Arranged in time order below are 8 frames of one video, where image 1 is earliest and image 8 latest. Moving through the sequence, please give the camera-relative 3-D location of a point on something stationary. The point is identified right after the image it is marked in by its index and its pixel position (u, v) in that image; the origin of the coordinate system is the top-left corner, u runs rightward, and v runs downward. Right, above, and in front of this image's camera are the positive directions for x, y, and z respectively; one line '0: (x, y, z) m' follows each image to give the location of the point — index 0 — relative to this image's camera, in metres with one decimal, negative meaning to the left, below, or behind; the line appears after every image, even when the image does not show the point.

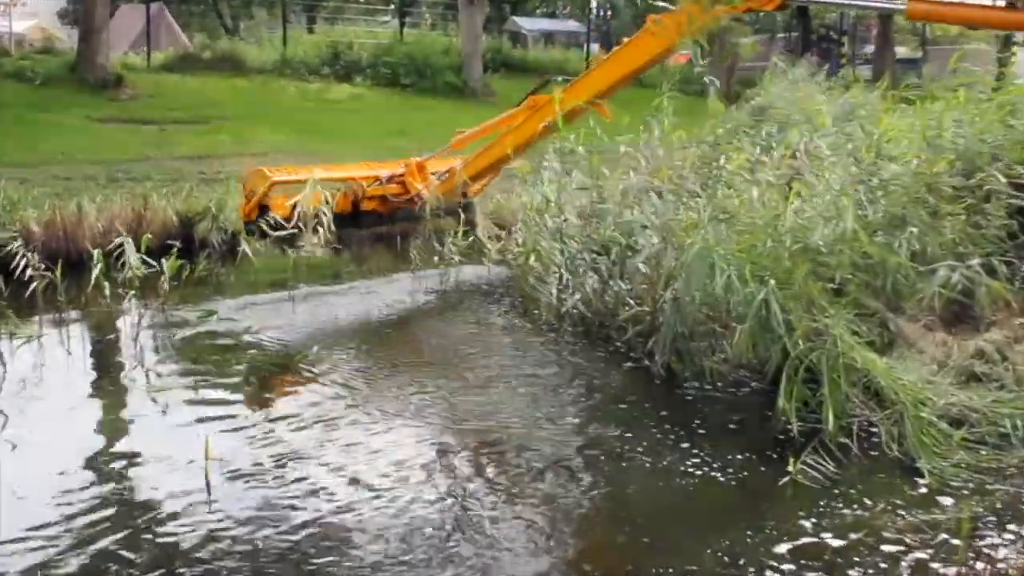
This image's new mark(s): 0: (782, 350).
0: (+0.7, -0.2, +4.9) m
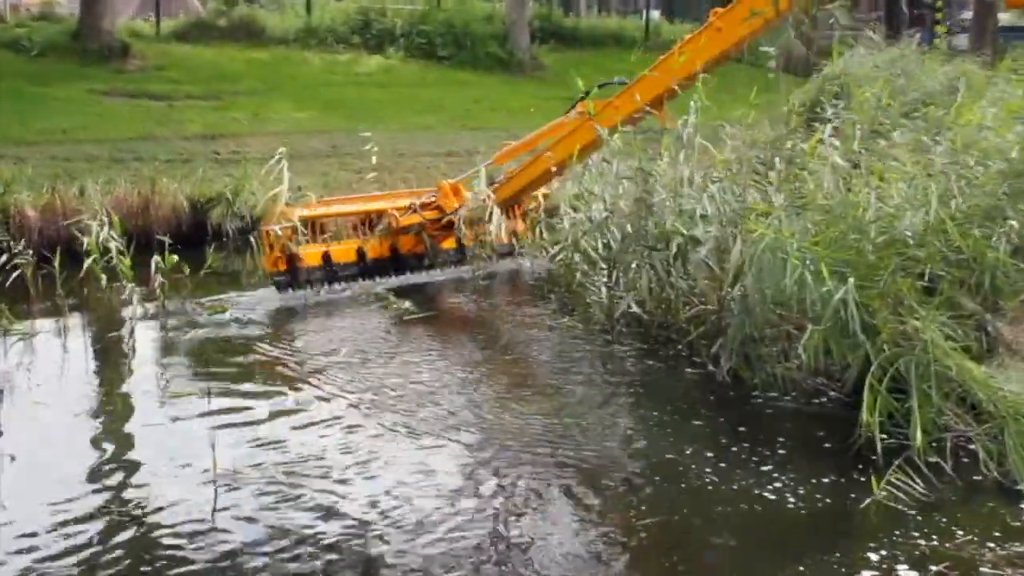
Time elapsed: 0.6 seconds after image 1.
0: (+0.8, -0.2, +4.4) m
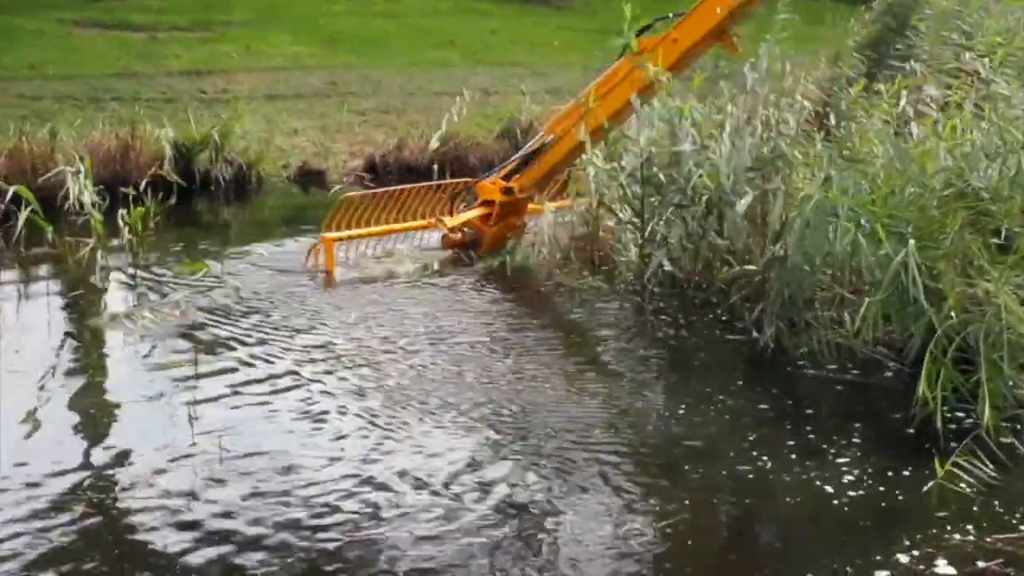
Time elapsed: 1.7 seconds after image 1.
0: (+0.9, -0.1, +3.9) m
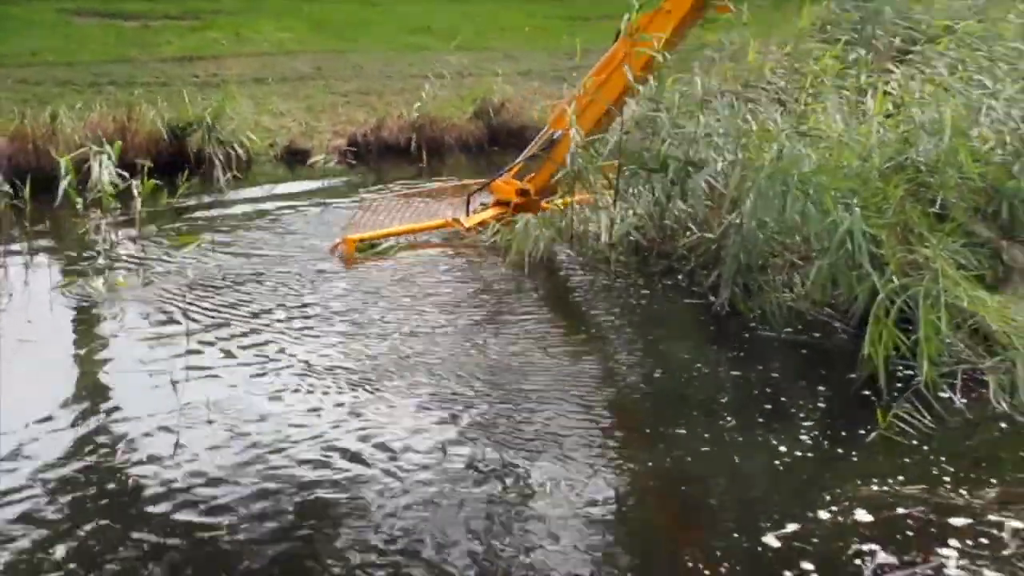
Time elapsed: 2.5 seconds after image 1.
0: (+0.8, 0.0, +4.2) m
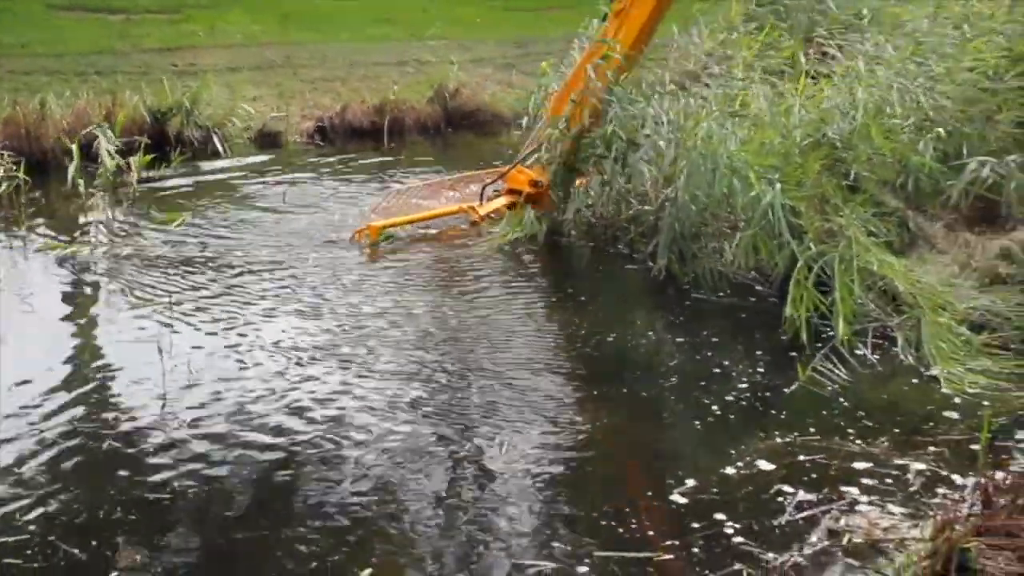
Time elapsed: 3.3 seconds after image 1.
0: (+0.7, +0.1, +4.7) m
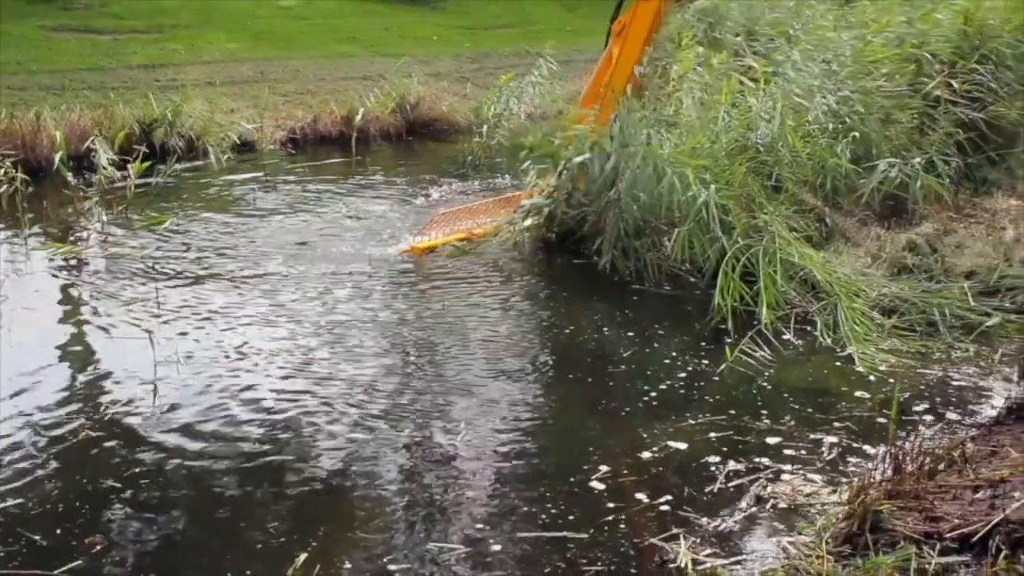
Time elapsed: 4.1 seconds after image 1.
0: (+0.6, +0.1, +5.2) m
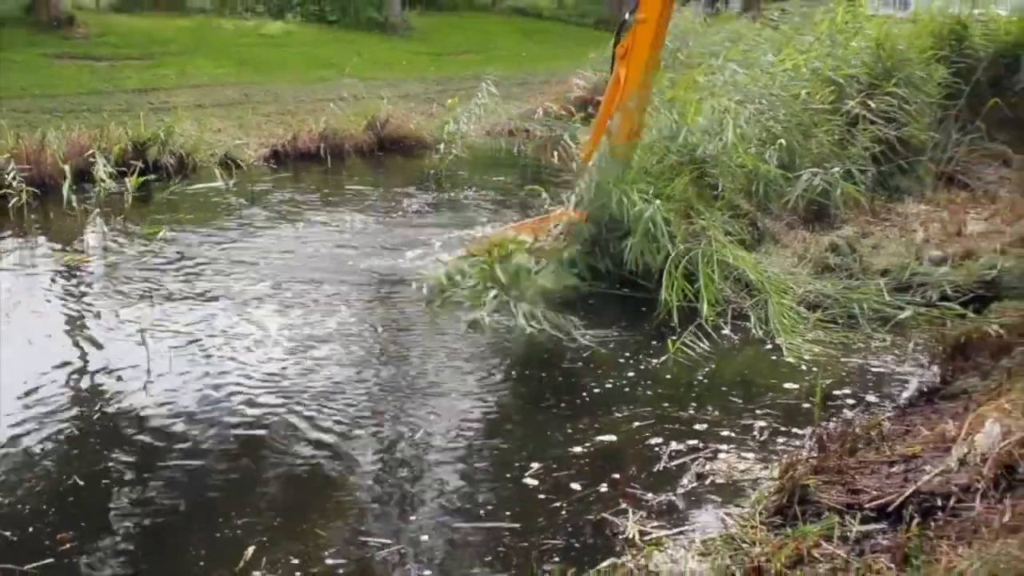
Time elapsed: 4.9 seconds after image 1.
0: (+0.5, +0.1, +5.8) m
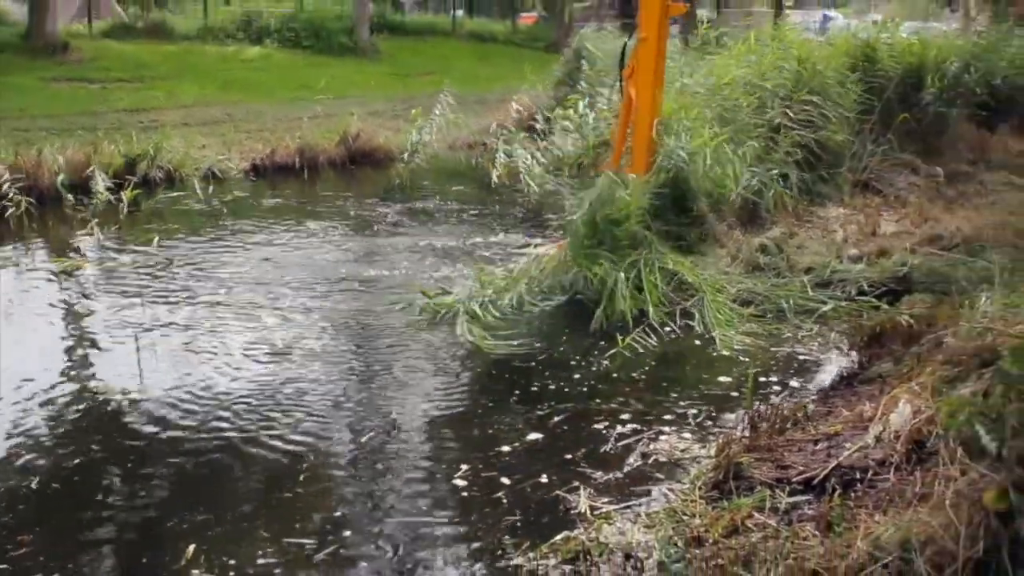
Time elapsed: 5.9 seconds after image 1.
0: (+0.3, +0.1, +6.4) m
